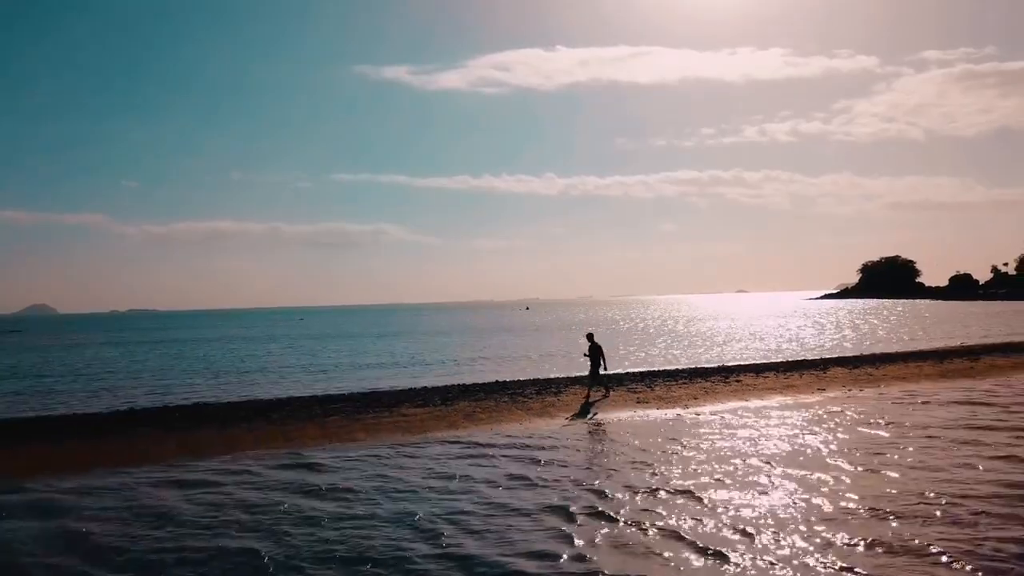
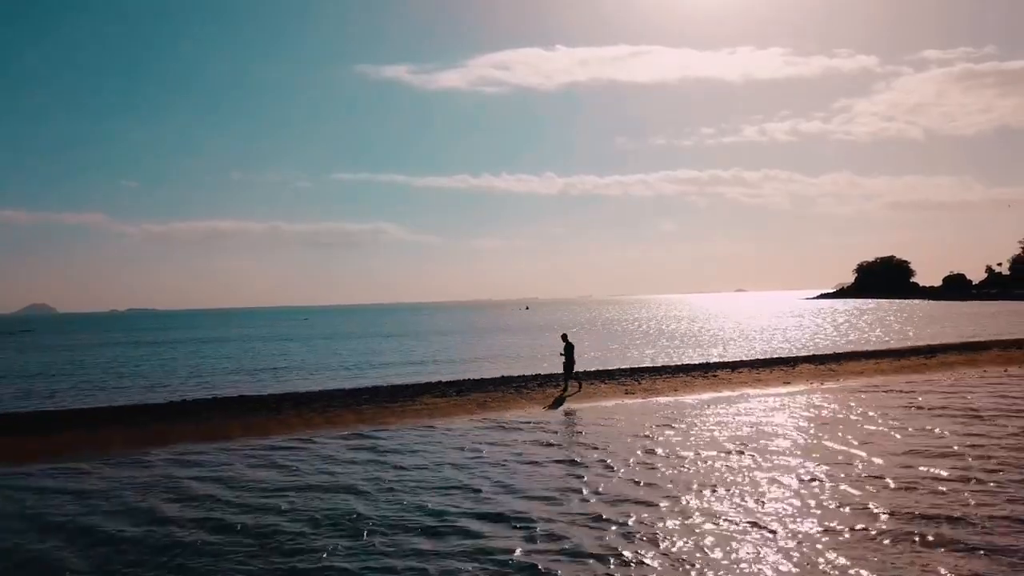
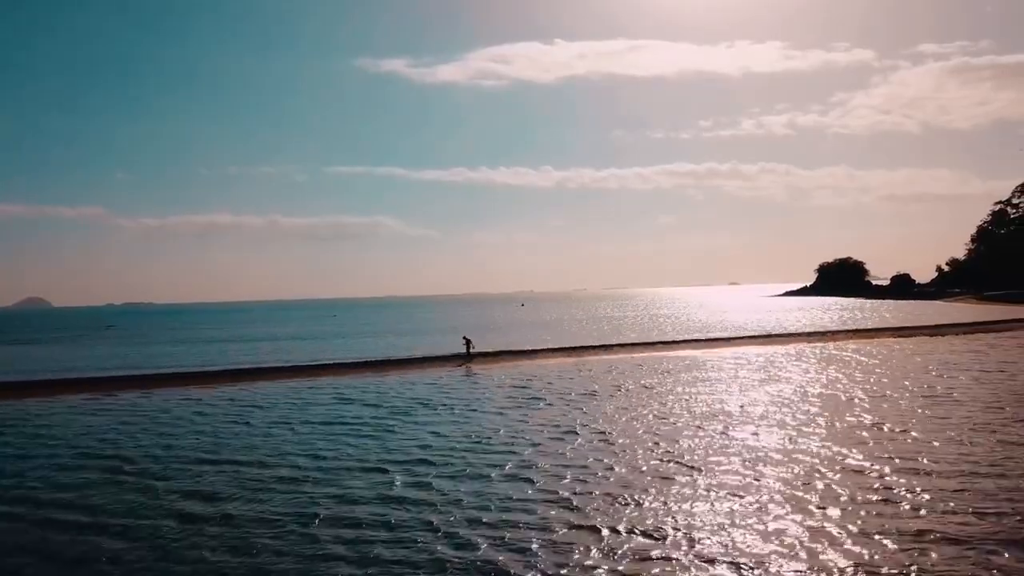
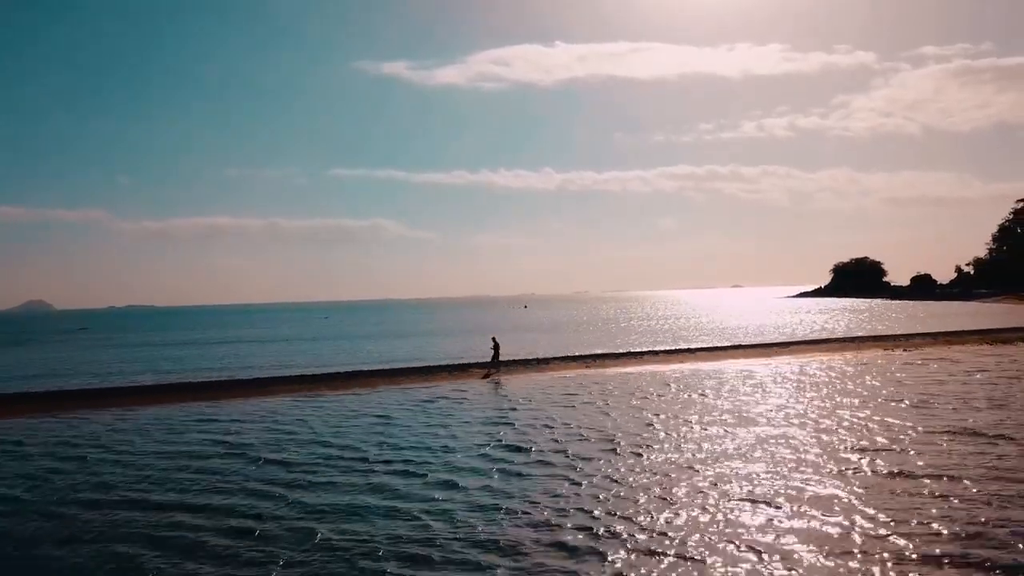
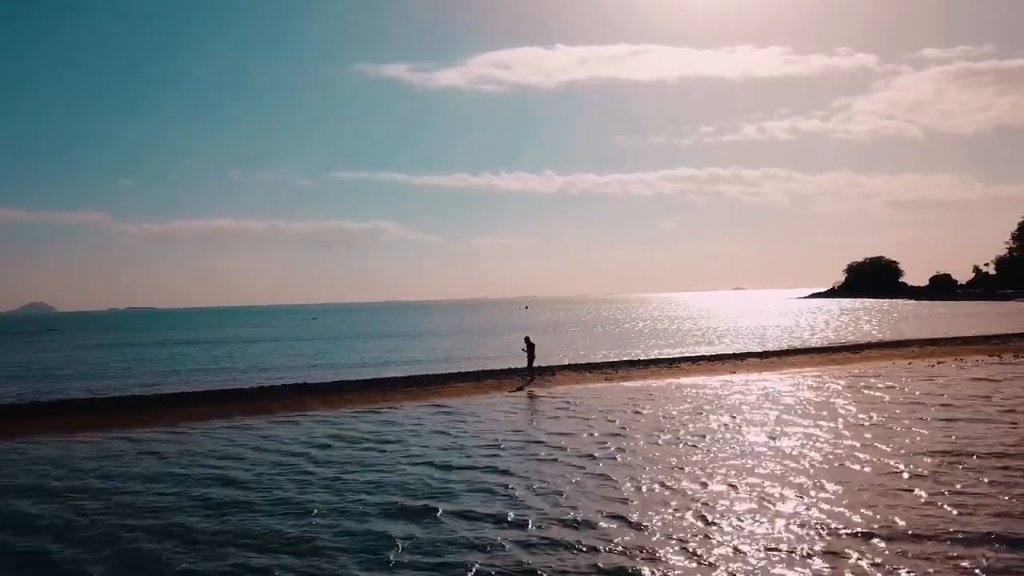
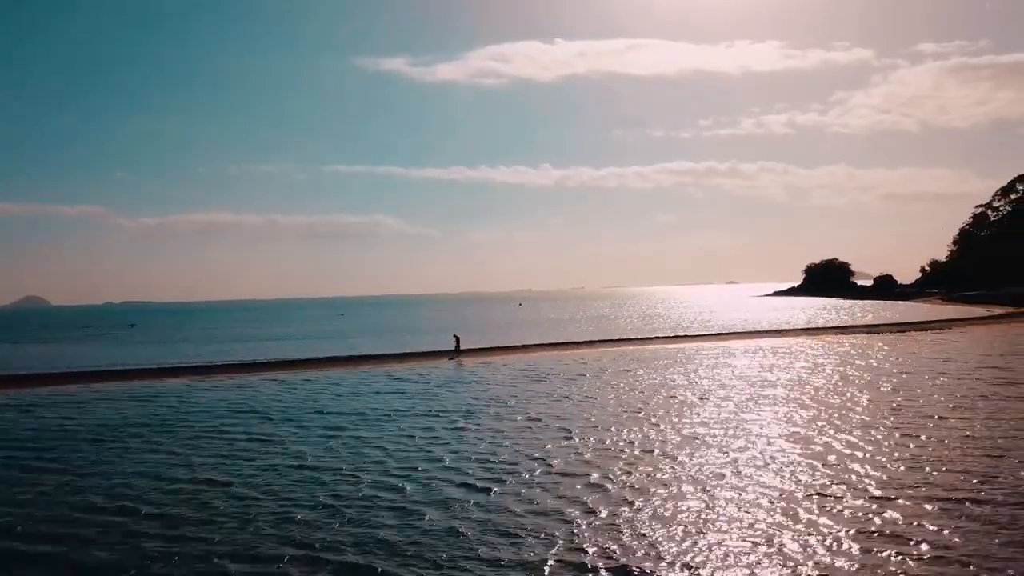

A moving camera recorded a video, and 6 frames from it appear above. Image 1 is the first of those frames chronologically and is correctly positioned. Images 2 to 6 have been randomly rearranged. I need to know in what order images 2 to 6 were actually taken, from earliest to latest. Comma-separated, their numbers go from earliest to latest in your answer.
2, 5, 4, 3, 6
